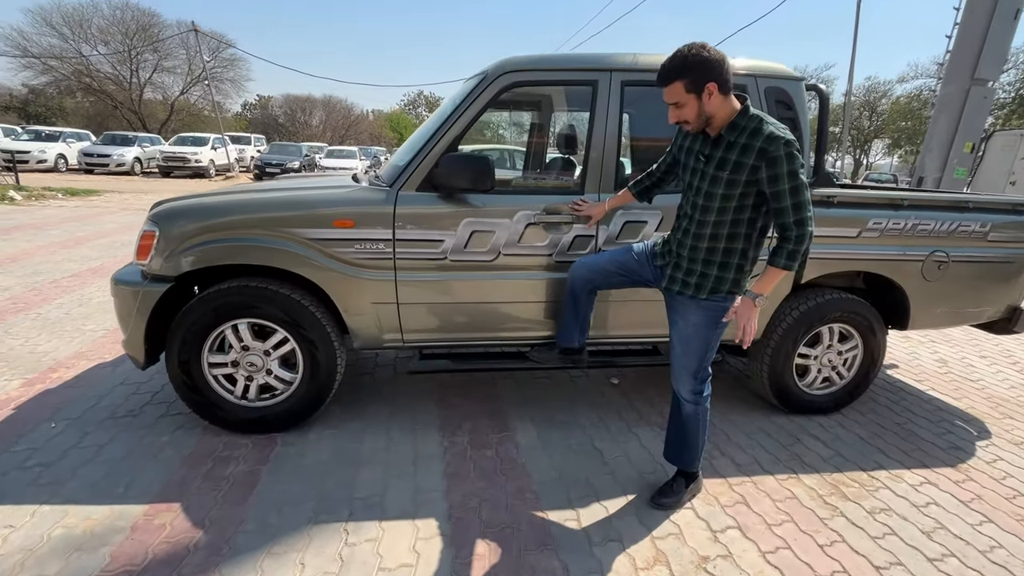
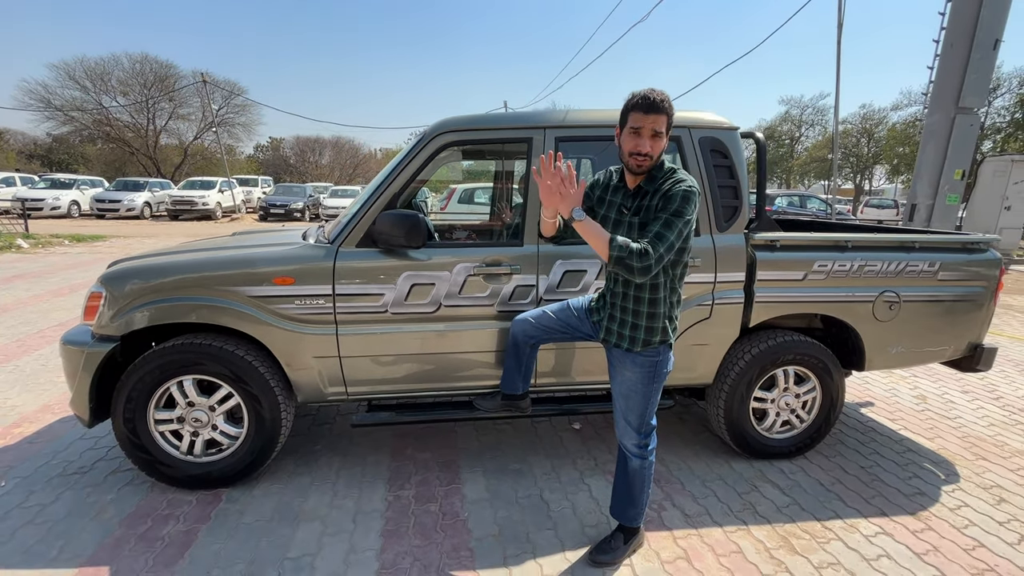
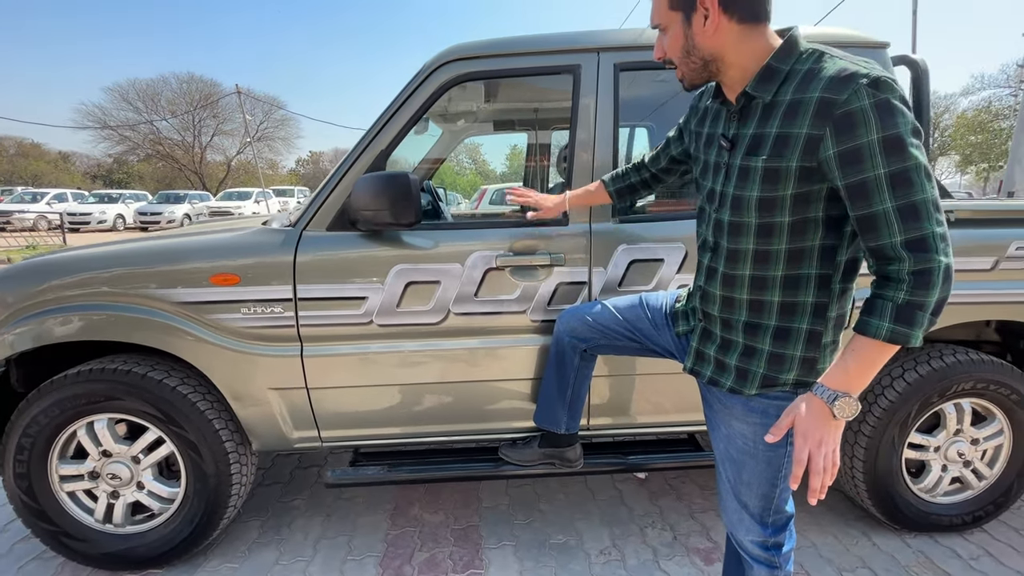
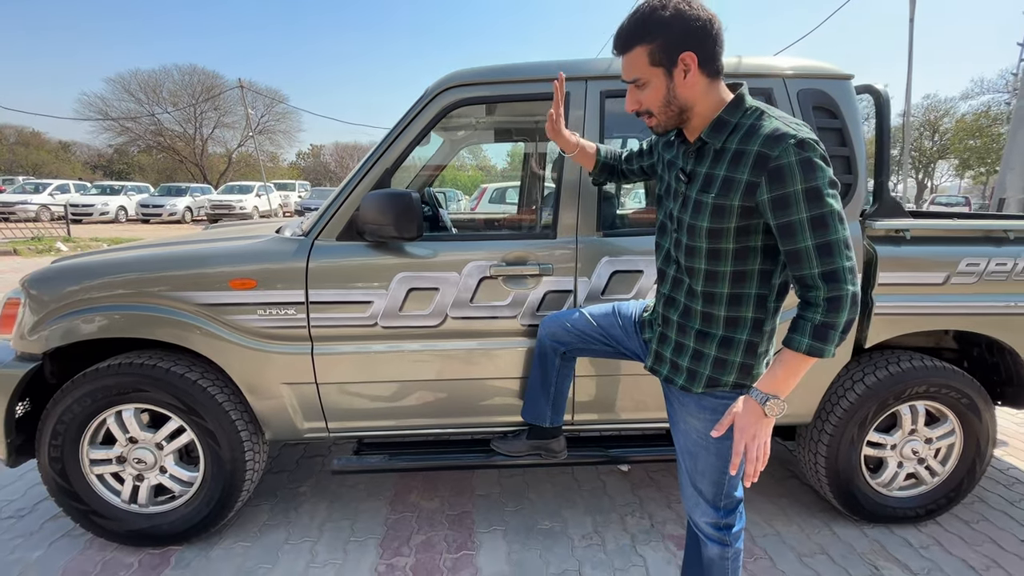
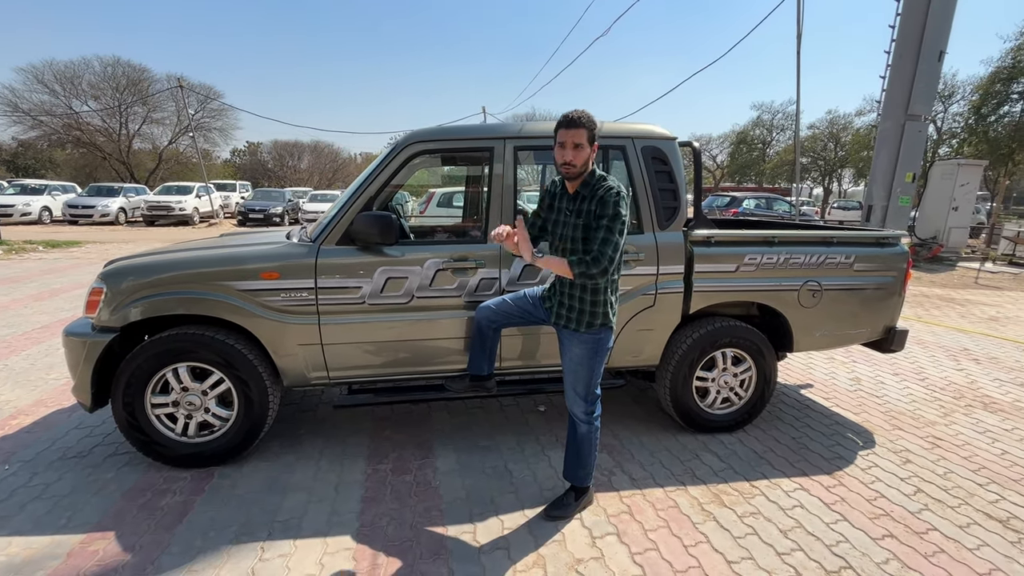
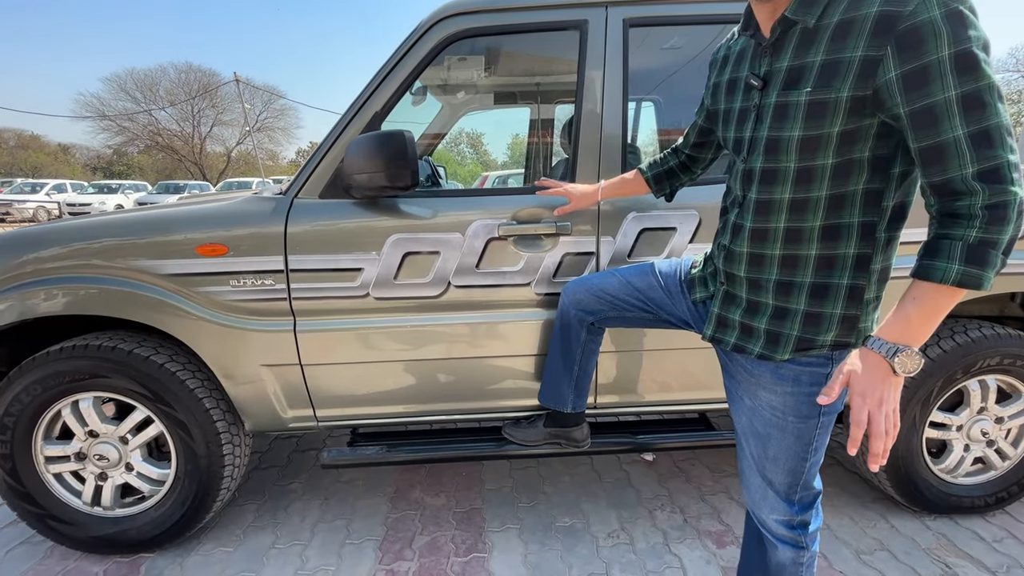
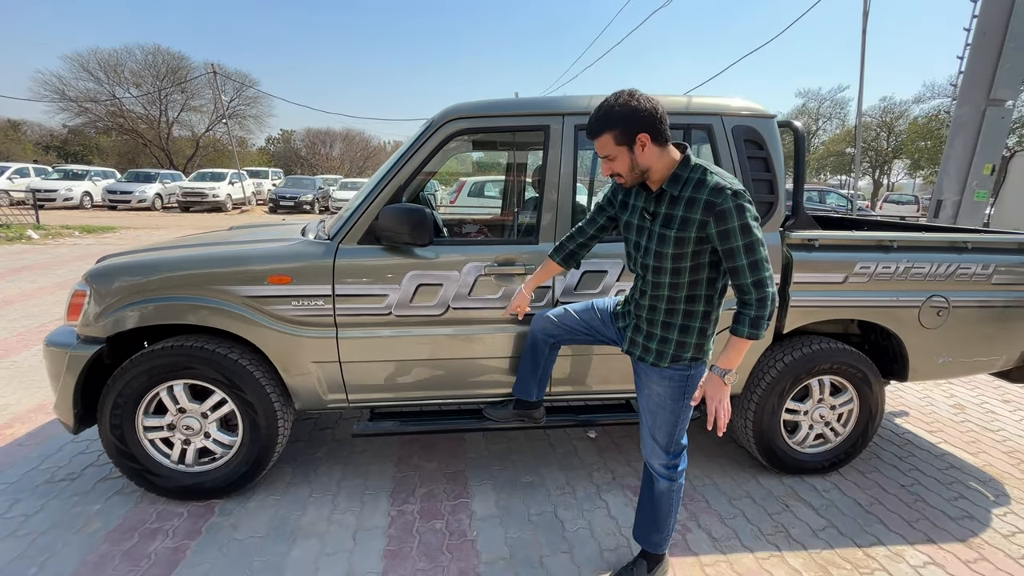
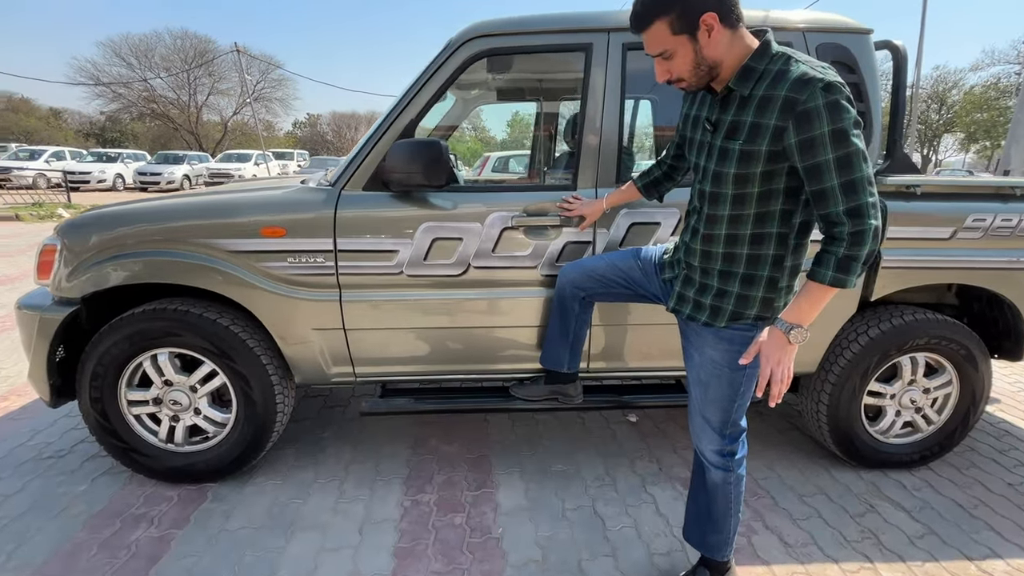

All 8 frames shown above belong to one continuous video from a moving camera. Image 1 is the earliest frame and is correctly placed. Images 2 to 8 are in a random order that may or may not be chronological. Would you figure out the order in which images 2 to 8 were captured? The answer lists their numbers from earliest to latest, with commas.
8, 6, 3, 4, 7, 2, 5
